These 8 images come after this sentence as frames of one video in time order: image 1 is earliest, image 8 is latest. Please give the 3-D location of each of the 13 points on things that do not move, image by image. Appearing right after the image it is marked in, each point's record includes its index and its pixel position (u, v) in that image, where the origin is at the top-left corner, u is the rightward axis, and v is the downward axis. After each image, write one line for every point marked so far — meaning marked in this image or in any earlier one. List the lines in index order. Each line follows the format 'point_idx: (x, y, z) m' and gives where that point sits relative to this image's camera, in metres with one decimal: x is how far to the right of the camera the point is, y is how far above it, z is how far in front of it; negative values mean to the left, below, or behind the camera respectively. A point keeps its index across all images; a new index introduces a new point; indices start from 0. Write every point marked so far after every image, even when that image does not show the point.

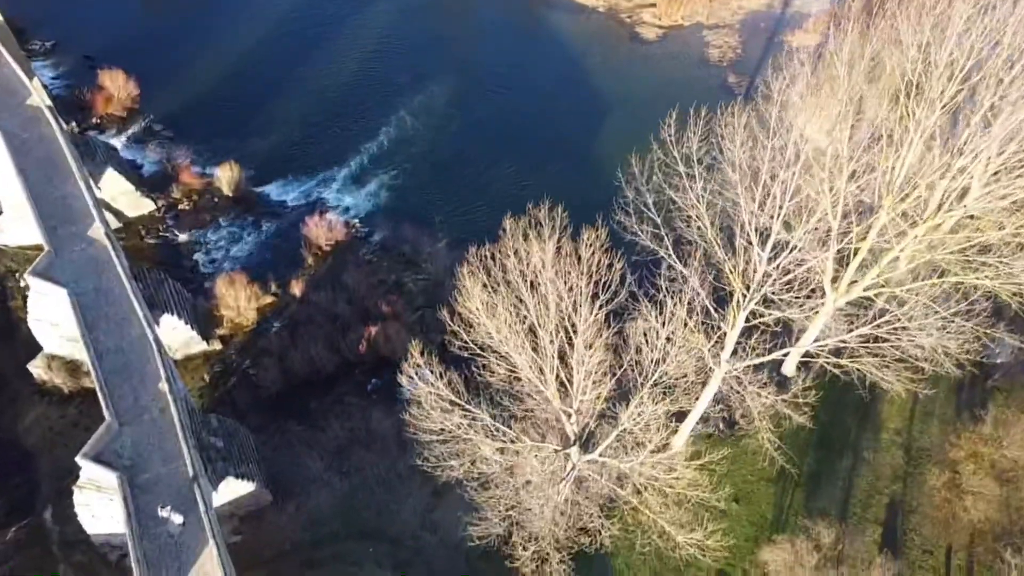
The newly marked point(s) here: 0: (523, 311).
0: (+0.2, -0.4, +18.9) m
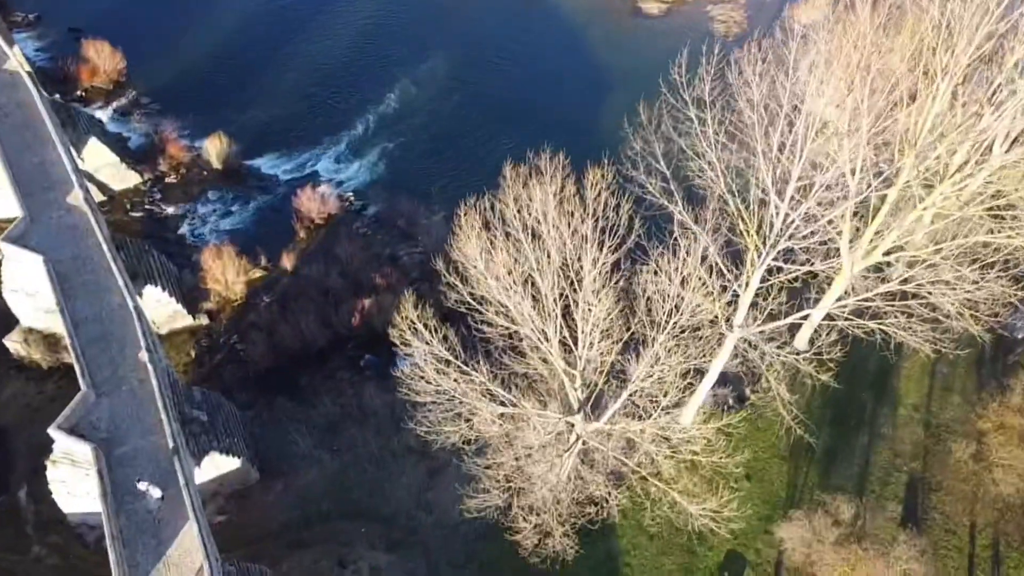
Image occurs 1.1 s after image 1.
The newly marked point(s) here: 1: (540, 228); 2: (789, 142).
0: (+0.2, +0.4, +17.5) m
1: (+0.5, +1.0, +17.8) m
2: (+5.4, +2.9, +20.0) m
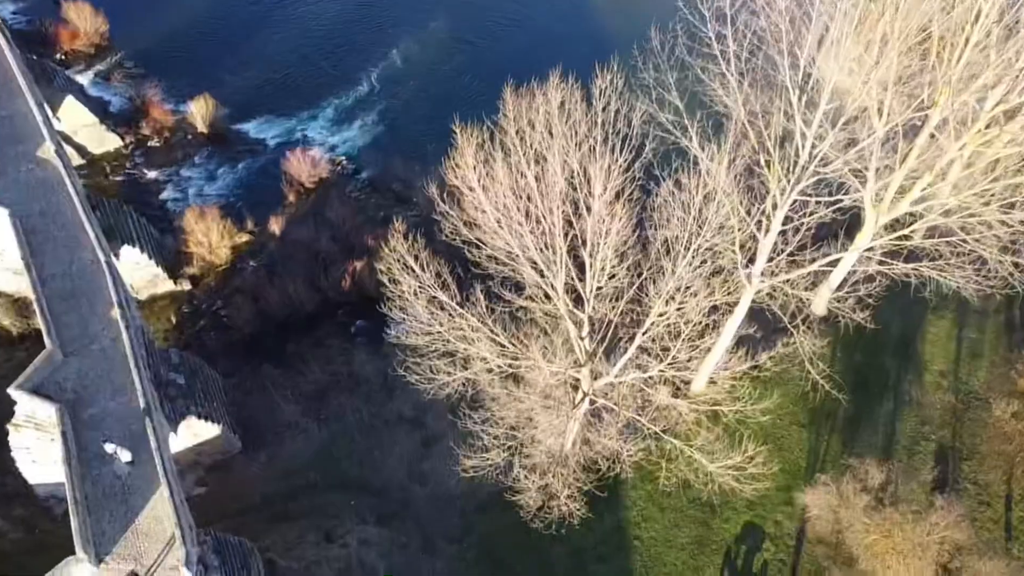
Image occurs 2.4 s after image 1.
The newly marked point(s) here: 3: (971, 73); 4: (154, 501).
0: (+0.2, +1.5, +15.7) m
1: (+0.5, +2.1, +16.1) m
2: (+5.4, +3.9, +18.2) m
3: (+8.7, +4.1, +19.3) m
4: (-6.8, -4.0, +19.2) m
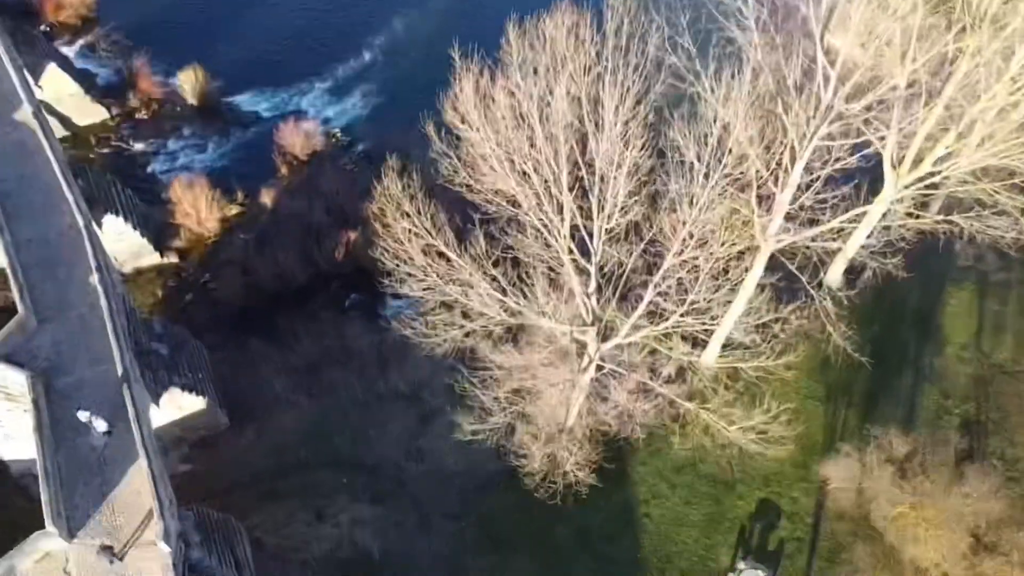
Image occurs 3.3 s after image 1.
0: (+0.2, +2.3, +14.5) m
1: (+0.5, +2.9, +14.8) m
2: (+5.4, +4.7, +17.0) m
3: (+8.7, +4.9, +18.0) m
4: (-6.7, -3.3, +18.0) m
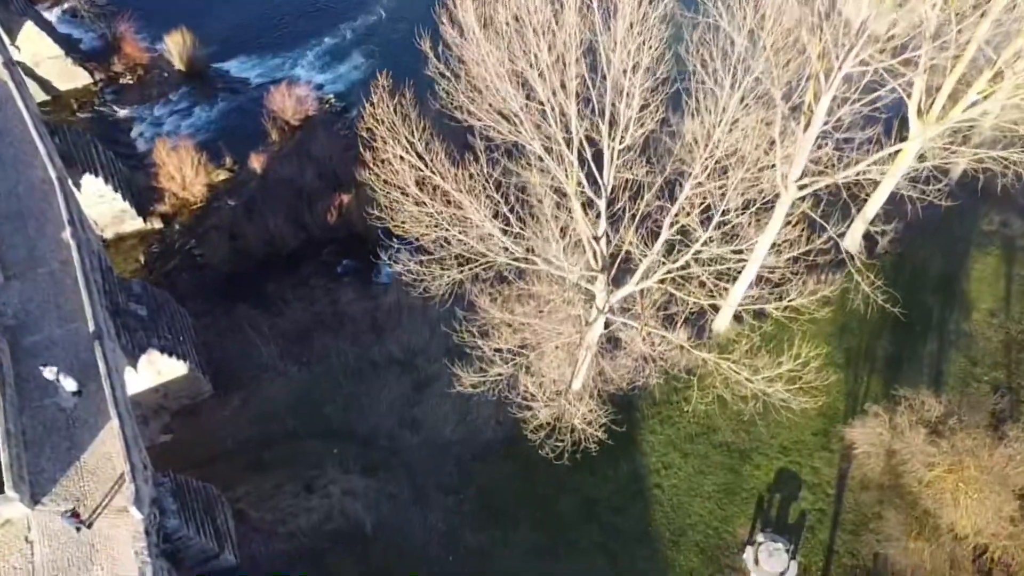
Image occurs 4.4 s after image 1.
0: (+0.3, +3.1, +13.1) m
1: (+0.6, +3.7, +13.4) m
2: (+5.5, +5.6, +15.6) m
3: (+8.8, +5.7, +16.6) m
4: (-6.7, -2.4, +16.6) m
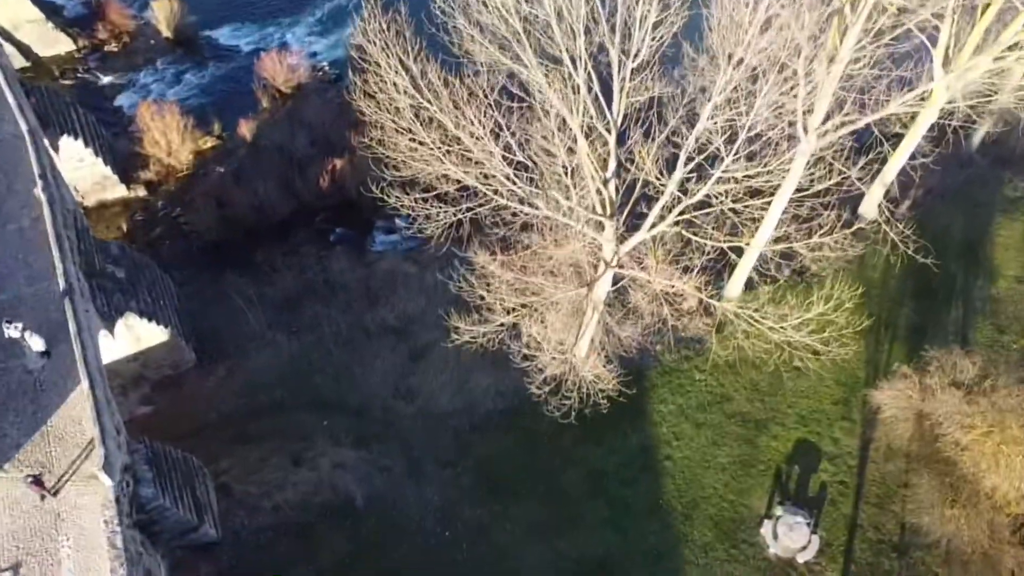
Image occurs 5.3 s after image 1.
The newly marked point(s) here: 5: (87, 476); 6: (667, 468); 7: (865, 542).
0: (+0.3, +3.9, +11.9) m
1: (+0.6, +4.5, +12.2) m
2: (+5.5, +6.3, +14.4) m
3: (+8.8, +6.5, +15.4) m
4: (-6.7, -1.7, +15.4) m
5: (-6.1, -2.7, +14.6) m
6: (+2.8, -3.2, +18.4) m
7: (+6.0, -4.3, +17.2) m
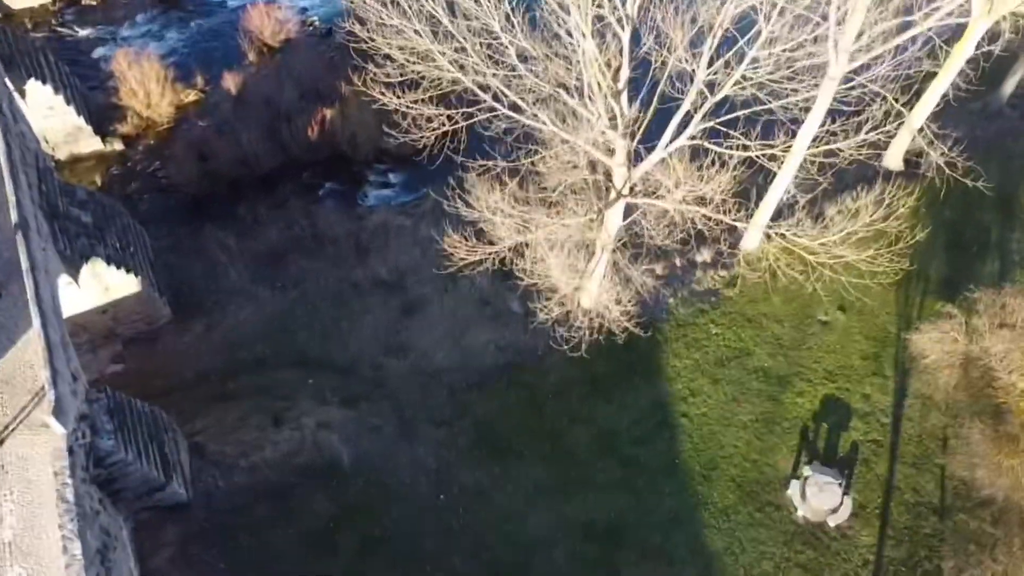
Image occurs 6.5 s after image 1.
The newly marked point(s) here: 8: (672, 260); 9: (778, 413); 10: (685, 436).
0: (+0.3, +4.8, +10.3) m
1: (+0.6, +5.4, +10.6) m
2: (+5.5, +7.3, +12.8) m
3: (+8.8, +7.5, +13.8) m
4: (-6.7, -0.7, +13.8) m
5: (-6.1, -1.7, +13.1) m
6: (+2.8, -2.3, +16.8) m
7: (+6.0, -3.3, +15.6) m
8: (+3.0, +0.5, +19.2) m
9: (+4.4, -2.0, +16.9) m
10: (+2.8, -2.4, +16.7) m
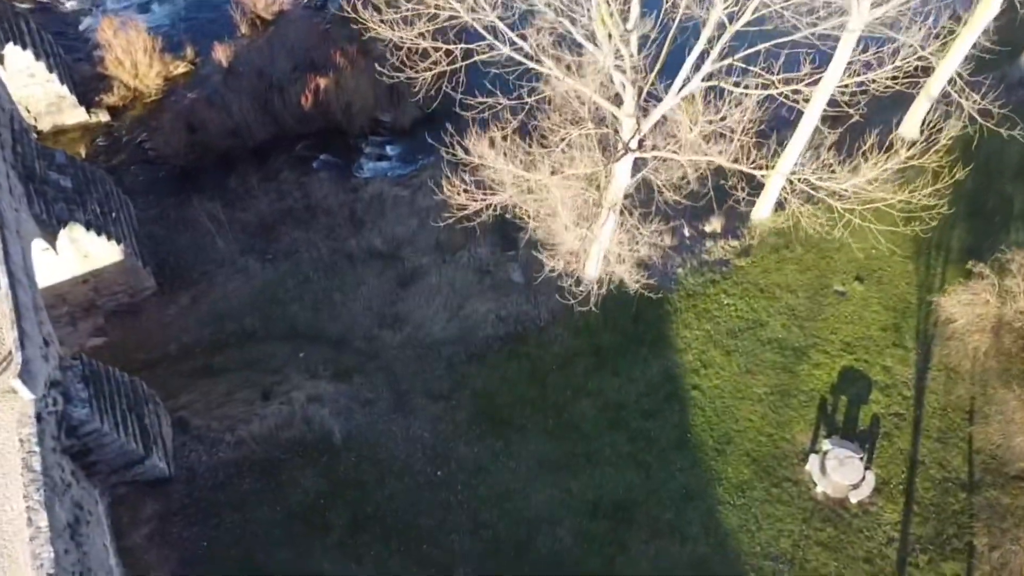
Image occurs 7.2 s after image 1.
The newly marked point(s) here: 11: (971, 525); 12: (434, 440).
0: (+0.3, +5.4, +9.4) m
1: (+0.6, +6.0, +9.7) m
2: (+5.5, +7.9, +11.9) m
3: (+8.8, +8.0, +12.9) m
4: (-6.6, -0.2, +13.0) m
5: (-6.1, -1.2, +12.2) m
6: (+2.8, -1.7, +15.9) m
7: (+6.0, -2.8, +14.7) m
8: (+3.0, +1.1, +18.3) m
9: (+4.5, -1.5, +16.0) m
10: (+2.9, -1.9, +15.8) m
11: (+6.4, -3.3, +14.2) m
12: (-1.2, -2.4, +15.7) m
